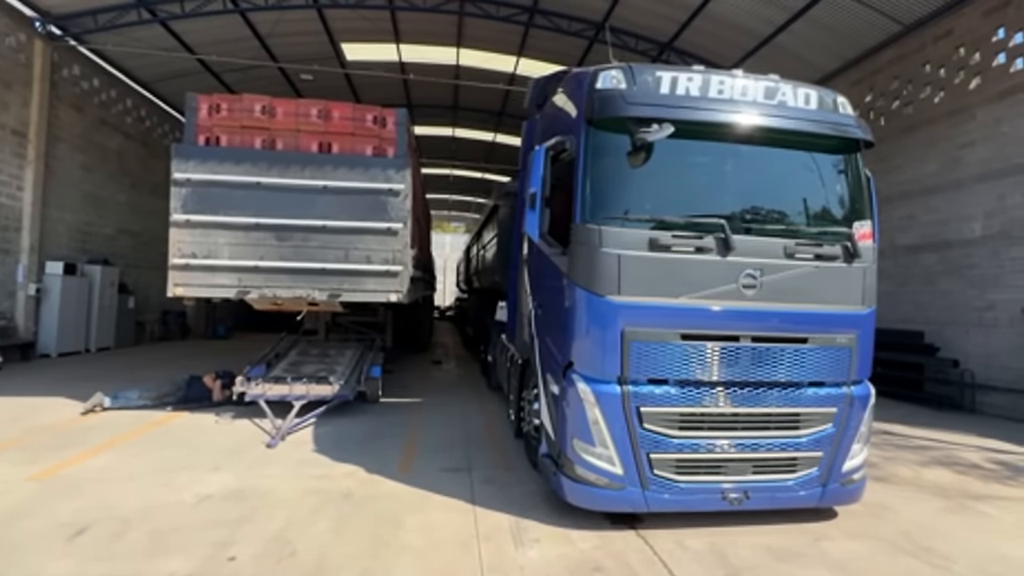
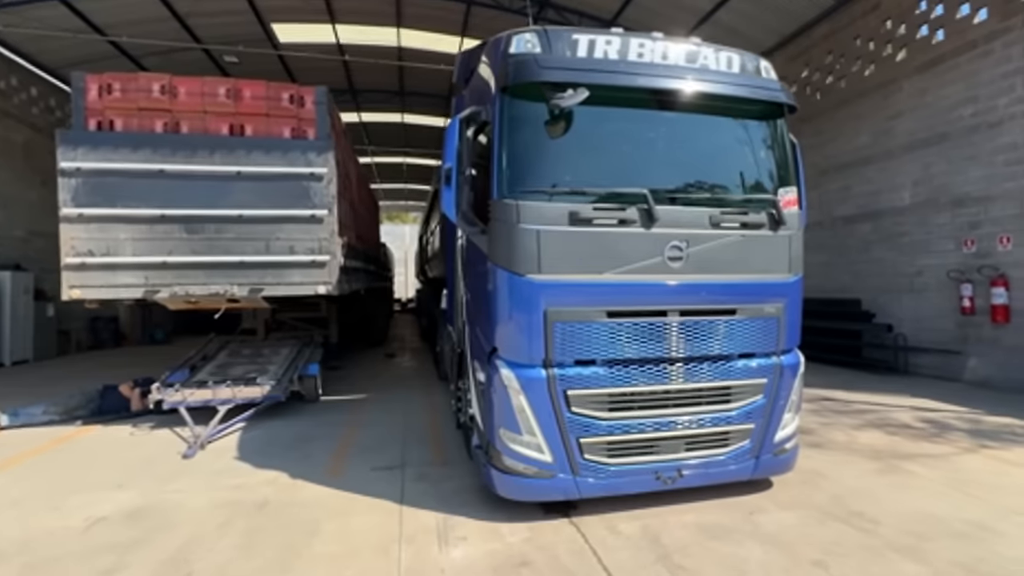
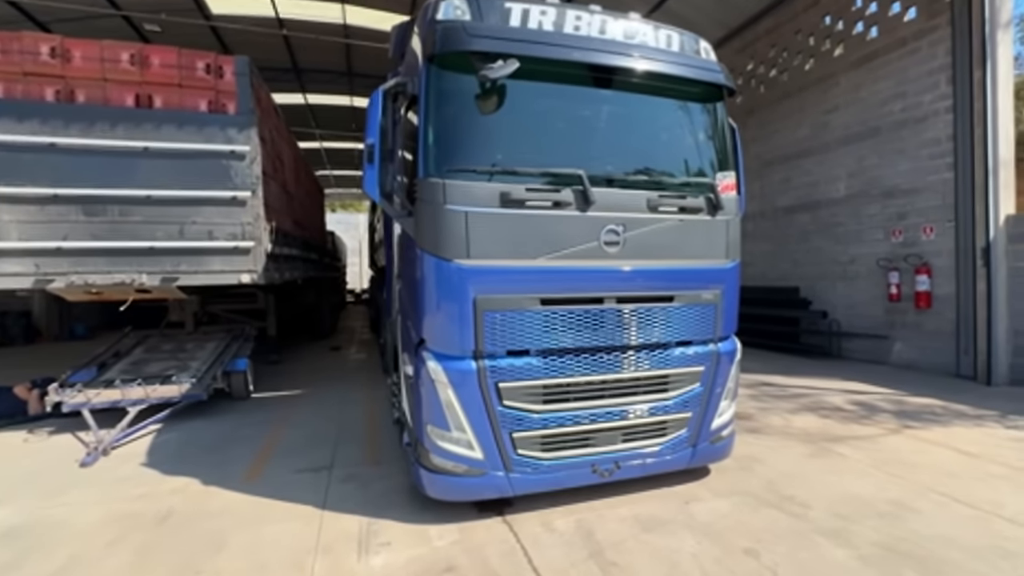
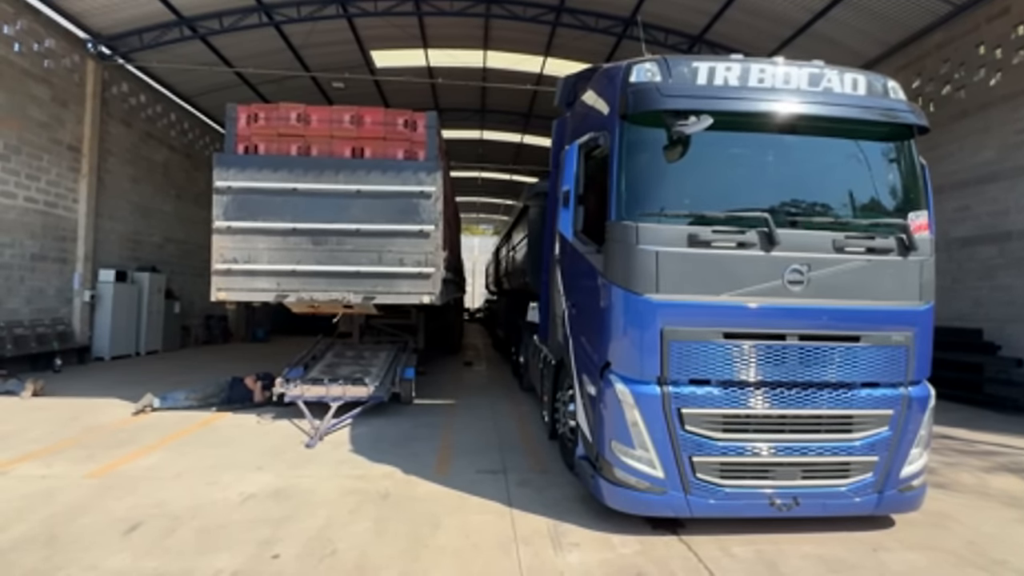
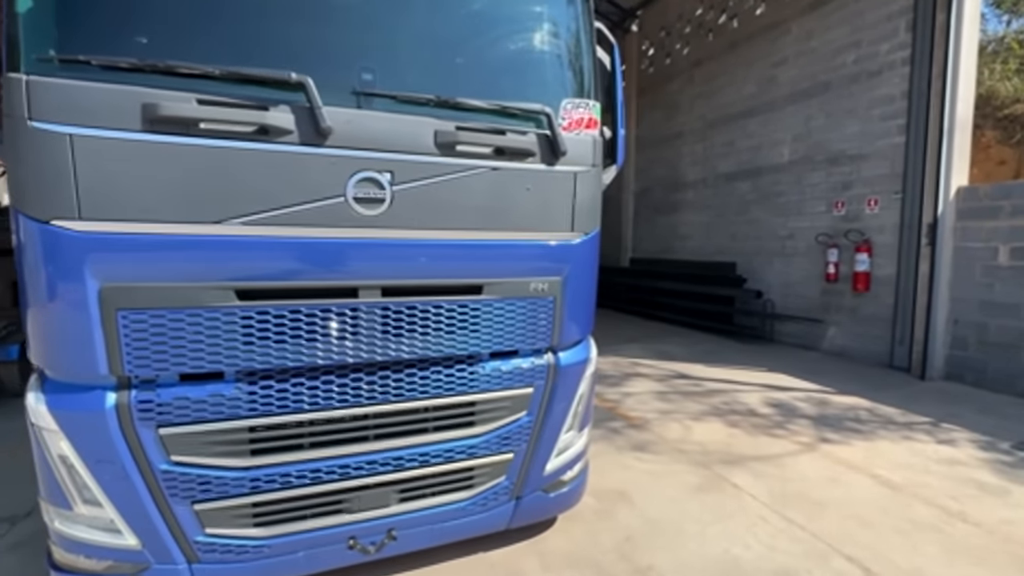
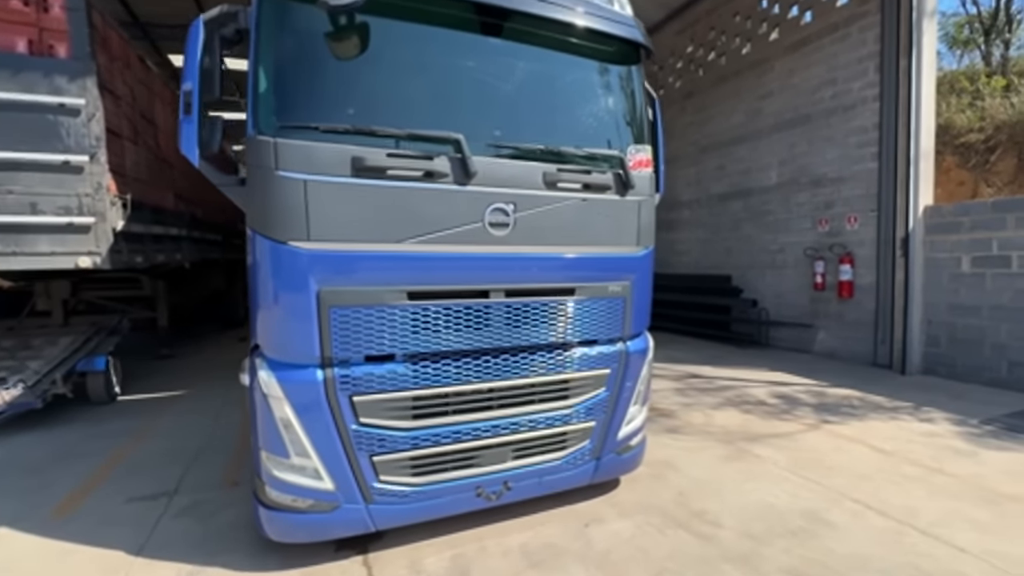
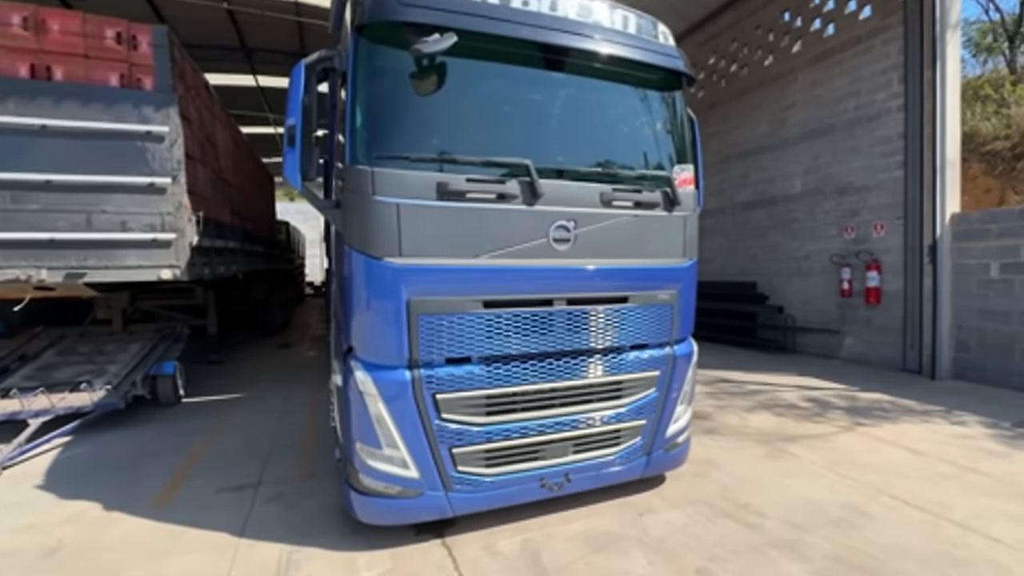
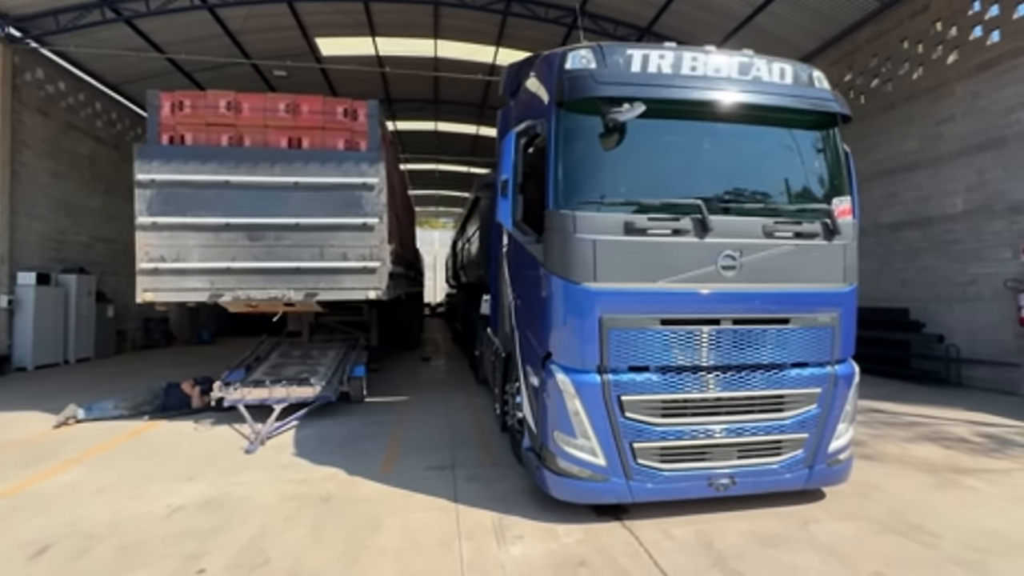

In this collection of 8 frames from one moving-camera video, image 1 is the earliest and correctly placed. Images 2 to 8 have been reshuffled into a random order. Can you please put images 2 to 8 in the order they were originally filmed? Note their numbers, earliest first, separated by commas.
4, 8, 2, 3, 7, 6, 5
